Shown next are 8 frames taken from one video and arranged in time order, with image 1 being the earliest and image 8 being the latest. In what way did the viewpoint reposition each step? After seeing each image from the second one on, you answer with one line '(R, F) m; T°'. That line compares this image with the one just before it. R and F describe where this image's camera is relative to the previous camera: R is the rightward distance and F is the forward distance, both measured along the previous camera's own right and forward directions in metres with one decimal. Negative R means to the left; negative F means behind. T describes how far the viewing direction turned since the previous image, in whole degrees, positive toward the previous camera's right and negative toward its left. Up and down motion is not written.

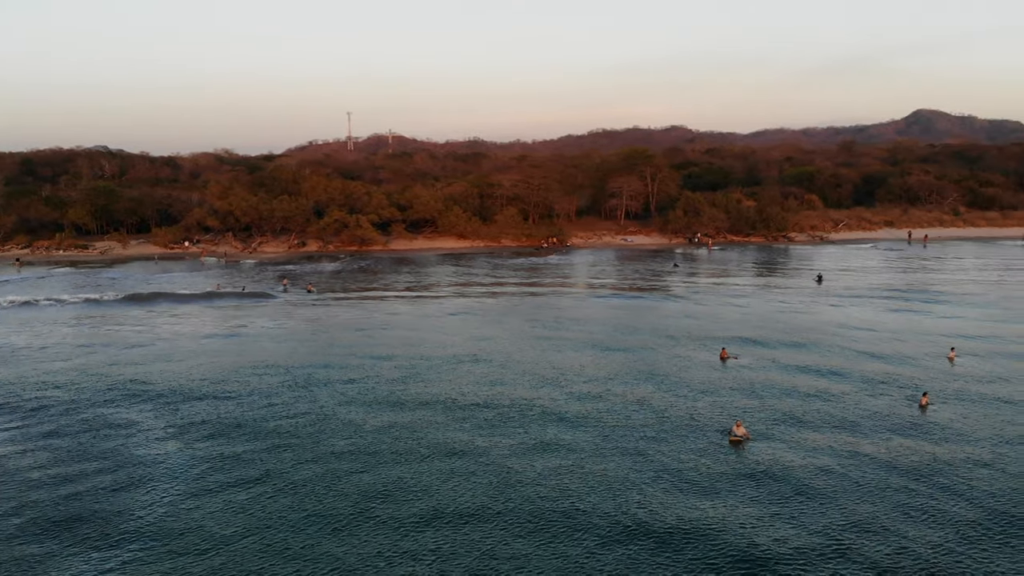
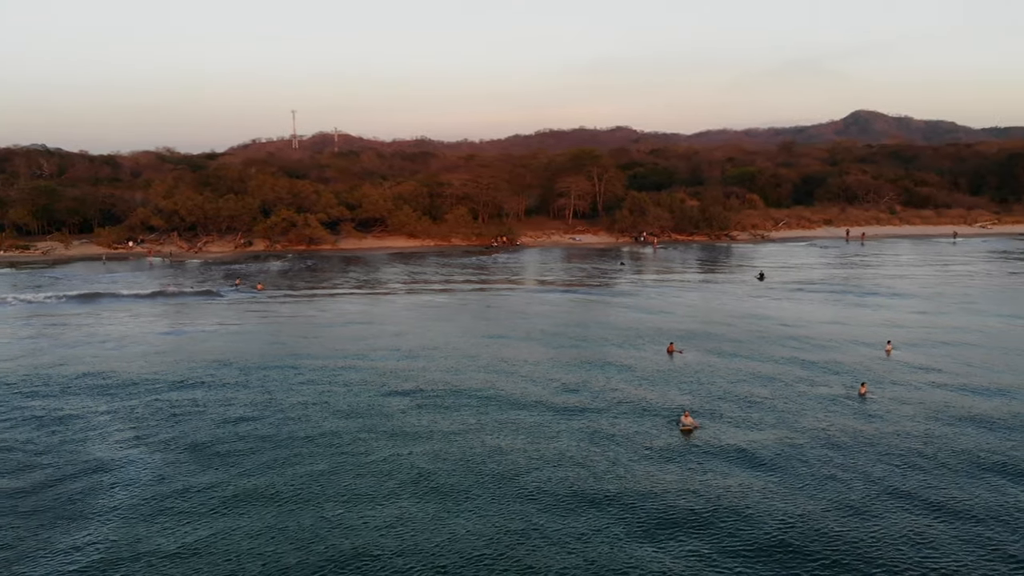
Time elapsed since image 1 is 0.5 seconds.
(-0.1, -0.3) m; +4°
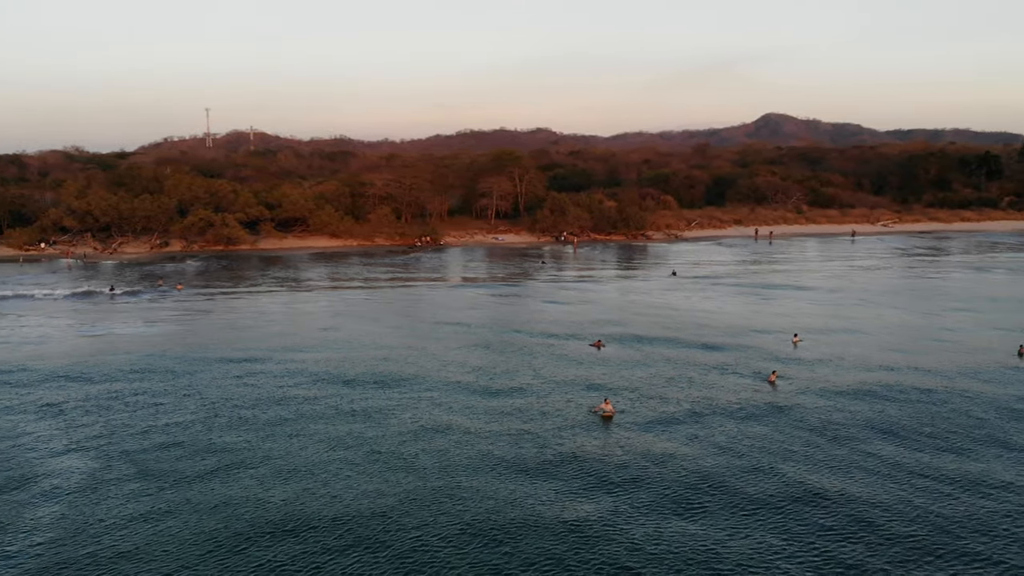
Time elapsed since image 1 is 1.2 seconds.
(-0.1, -0.7) m; +6°
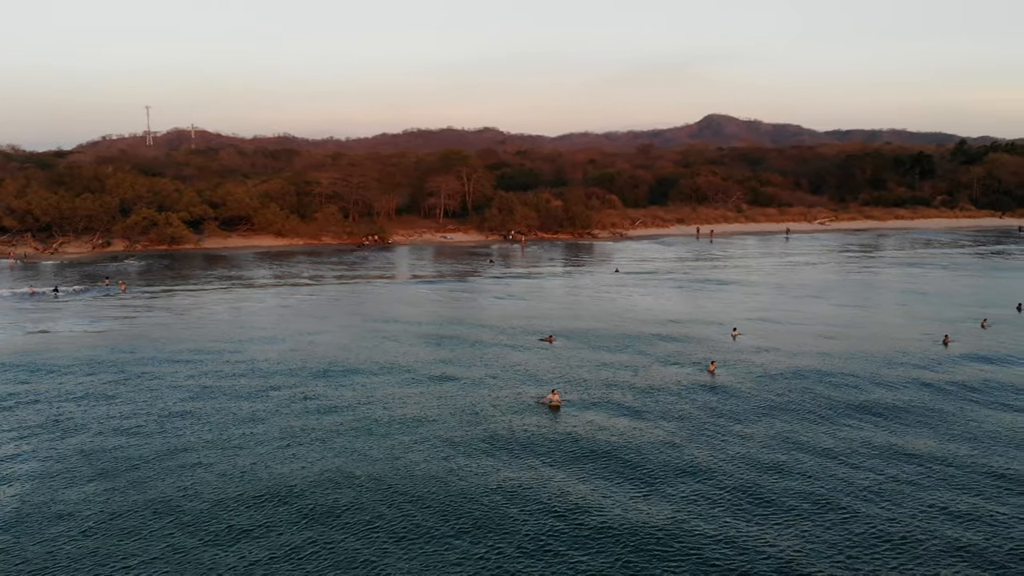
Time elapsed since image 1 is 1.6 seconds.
(-0.1, -0.6) m; +4°
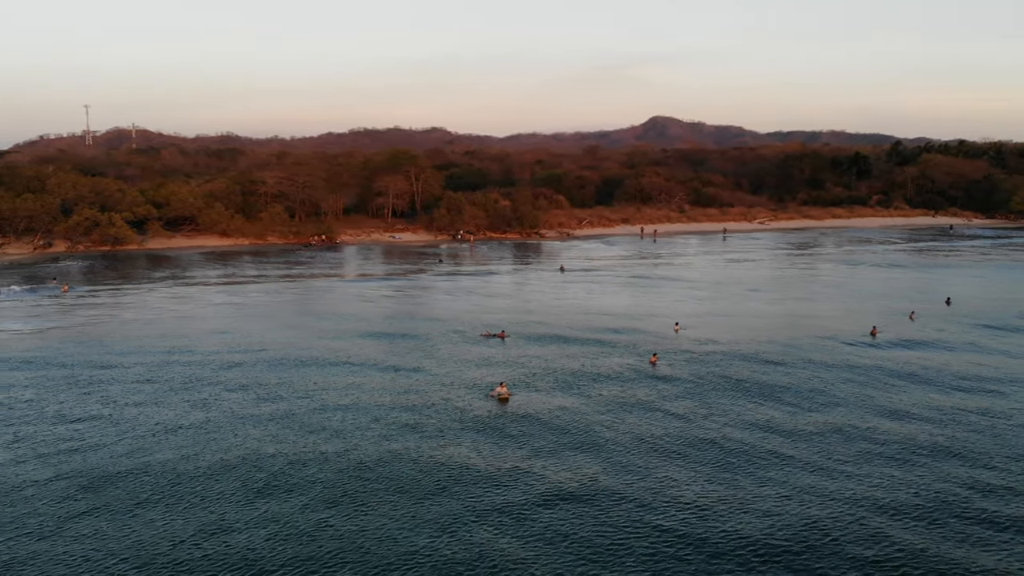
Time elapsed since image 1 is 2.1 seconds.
(0.0, -0.8) m; +4°
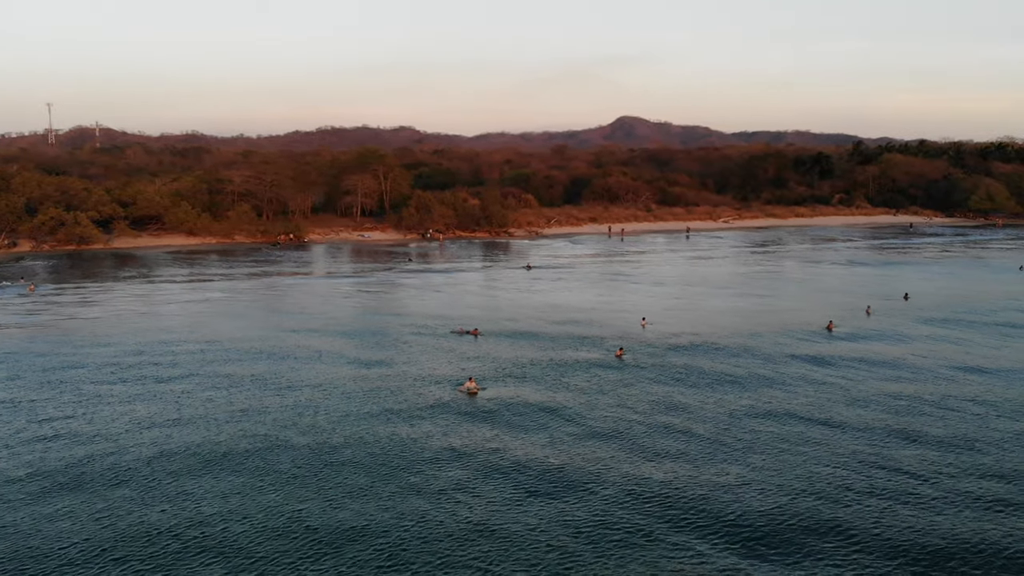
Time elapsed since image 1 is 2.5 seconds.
(+0.1, -0.7) m; +2°
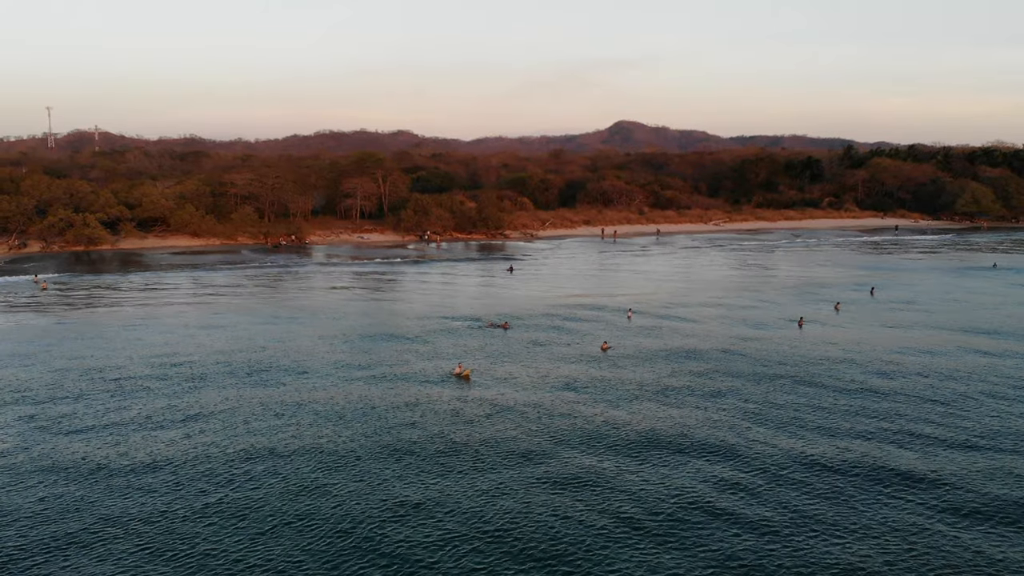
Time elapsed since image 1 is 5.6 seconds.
(-0.4, -0.9) m; +1°
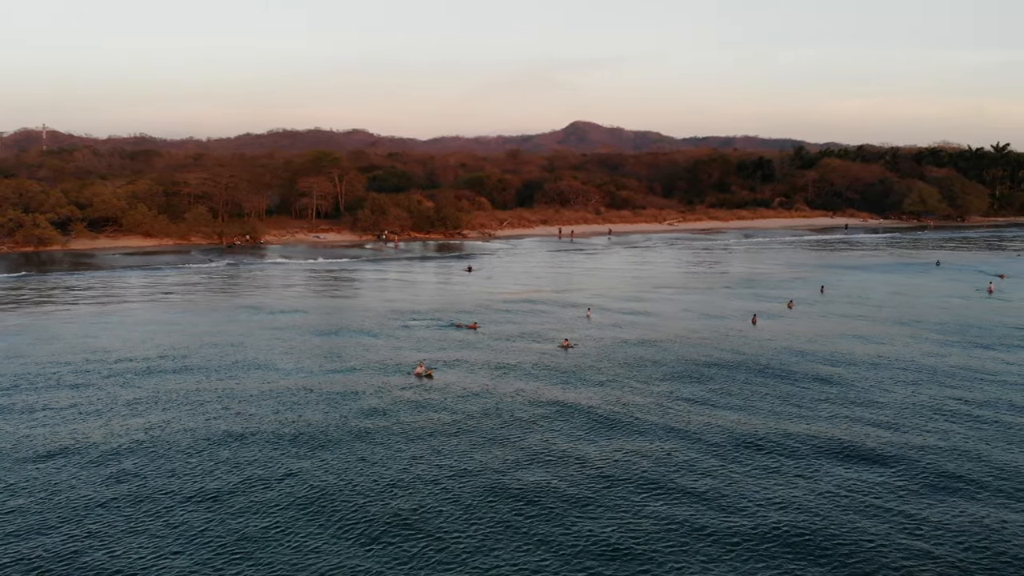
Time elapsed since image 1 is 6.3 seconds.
(+0.3, -0.9) m; +3°
